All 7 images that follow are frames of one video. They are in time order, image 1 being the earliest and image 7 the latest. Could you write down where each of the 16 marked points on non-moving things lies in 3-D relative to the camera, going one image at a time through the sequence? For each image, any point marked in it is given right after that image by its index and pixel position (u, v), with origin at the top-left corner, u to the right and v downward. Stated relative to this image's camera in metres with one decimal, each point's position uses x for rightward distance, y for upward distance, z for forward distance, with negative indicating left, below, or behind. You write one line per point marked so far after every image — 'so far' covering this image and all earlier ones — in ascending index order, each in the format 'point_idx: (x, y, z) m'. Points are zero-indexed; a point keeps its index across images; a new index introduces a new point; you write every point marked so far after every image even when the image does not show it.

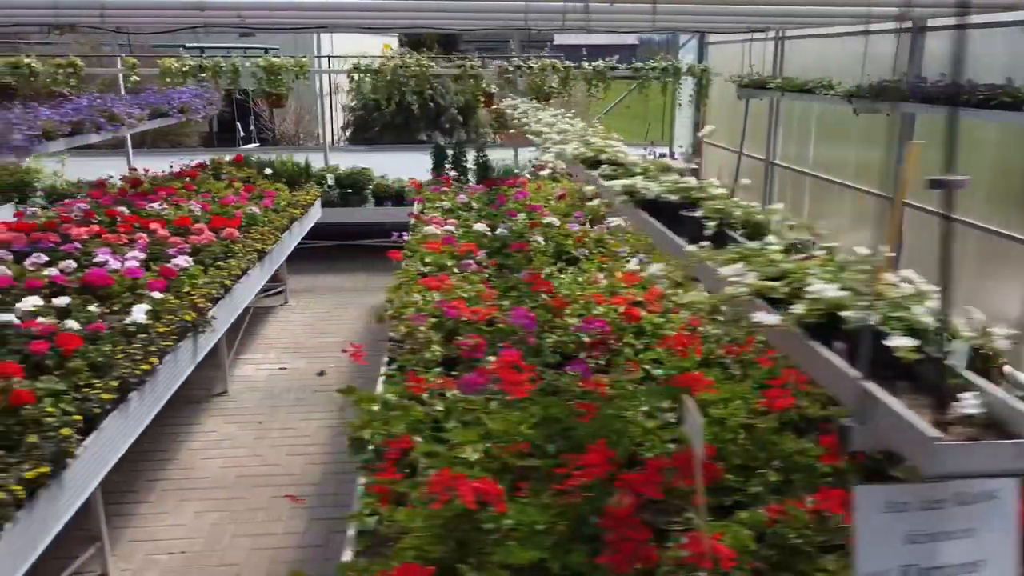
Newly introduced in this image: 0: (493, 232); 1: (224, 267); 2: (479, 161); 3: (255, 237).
0: (-0.1, +0.3, +4.3) m
1: (-1.5, +0.1, +4.0) m
2: (-0.3, +1.2, +7.5) m
3: (-1.5, +0.3, +4.6) m
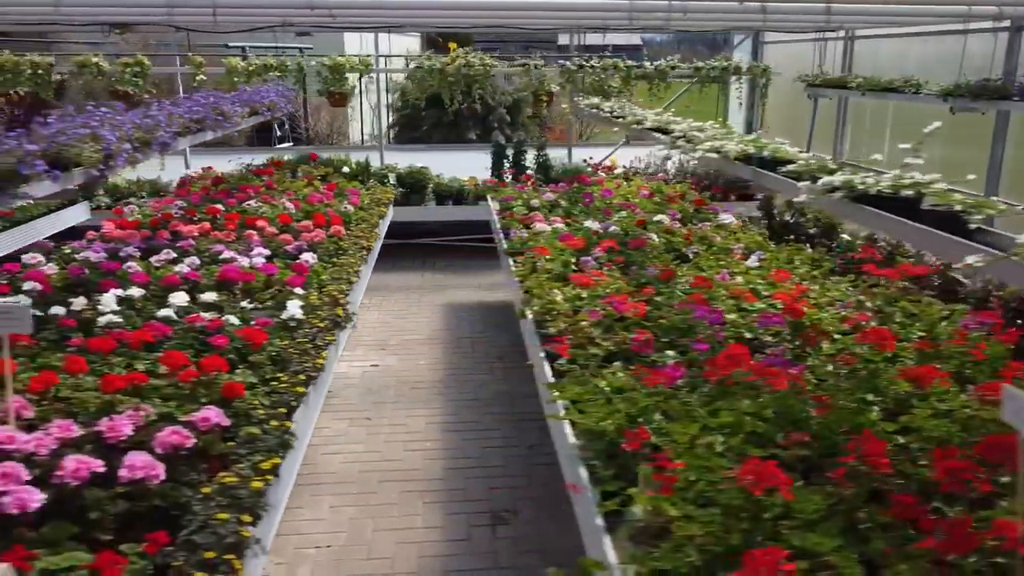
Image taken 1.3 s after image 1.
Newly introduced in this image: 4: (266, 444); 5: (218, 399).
0: (+0.5, +0.3, +4.3) m
1: (-0.9, +0.1, +4.0) m
2: (+0.3, +1.3, +7.5) m
3: (-0.9, +0.3, +4.6) m
4: (-0.7, -0.4, +2.1) m
5: (-0.9, -0.3, +2.2) m
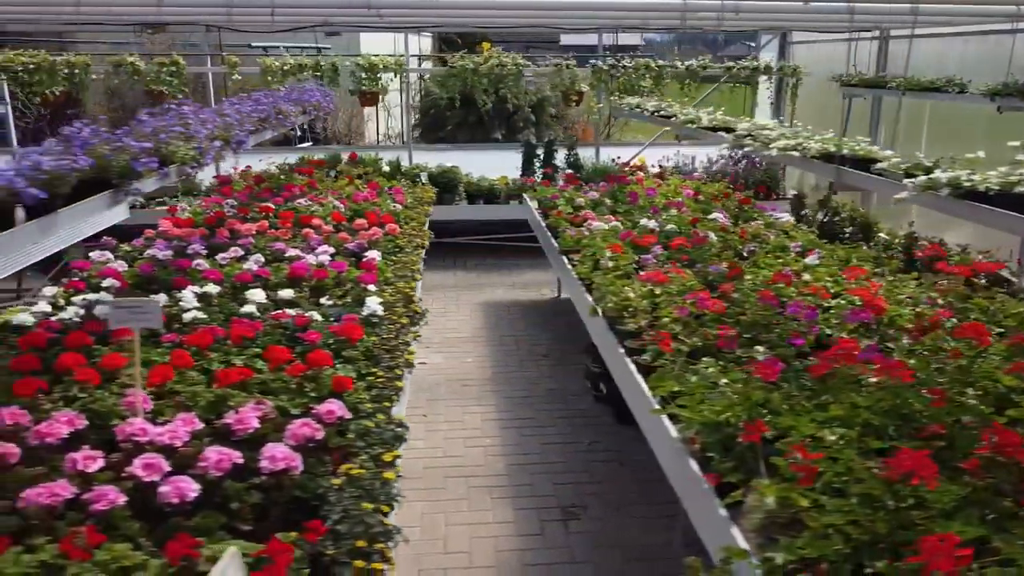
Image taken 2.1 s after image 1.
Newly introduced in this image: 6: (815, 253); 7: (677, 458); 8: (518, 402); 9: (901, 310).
0: (+0.8, +0.3, +4.3) m
1: (-0.6, +0.2, +4.0) m
2: (+0.6, +1.3, +7.6) m
3: (-0.6, +0.3, +4.7) m
4: (-0.4, -0.4, +2.2) m
5: (-0.6, -0.3, +2.3) m
6: (+1.6, +0.2, +3.9) m
7: (+0.5, -0.5, +2.3) m
8: (0.0, -0.7, +4.6) m
9: (+1.5, -0.1, +3.0) m
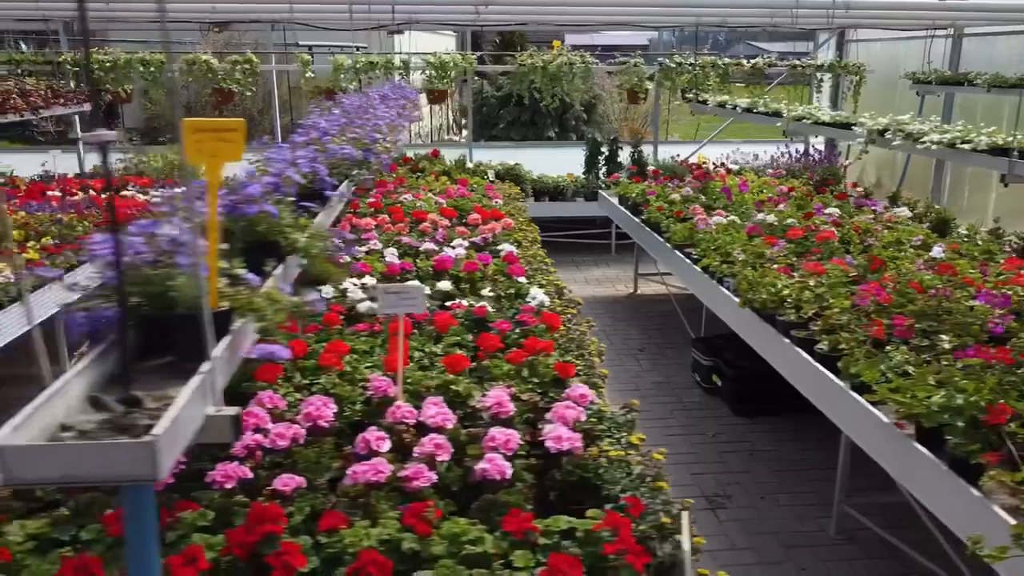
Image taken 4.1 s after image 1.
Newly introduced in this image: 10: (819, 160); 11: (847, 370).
0: (+1.5, +0.4, +4.4) m
1: (+0.1, +0.2, +4.1) m
2: (+1.2, +1.3, +7.6) m
3: (+0.1, +0.4, +4.7) m
4: (+0.3, -0.4, +2.2) m
5: (+0.1, -0.3, +2.3) m
6: (+2.2, +0.2, +4.0) m
7: (+1.2, -0.5, +2.4) m
8: (+0.7, -0.6, +4.6) m
9: (+2.2, 0.0, +3.0) m
10: (+3.1, +1.3, +7.6) m
11: (+1.2, -0.3, +2.7) m
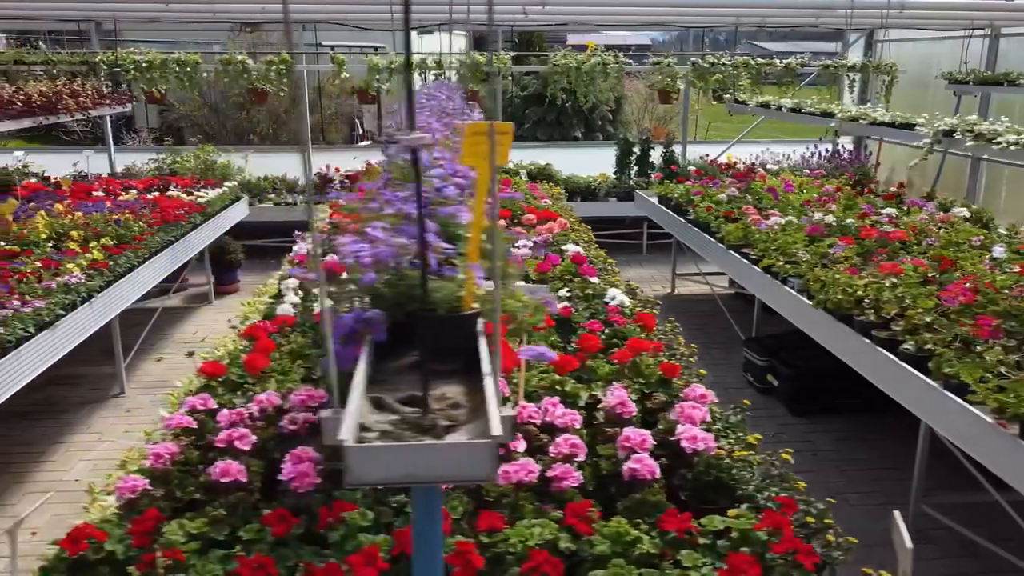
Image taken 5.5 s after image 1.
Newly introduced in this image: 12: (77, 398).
0: (+1.8, +0.4, +4.4) m
1: (+0.4, +0.2, +4.1) m
2: (+1.6, +1.3, +7.6) m
3: (+0.4, +0.4, +4.7) m
4: (+0.6, -0.4, +2.2) m
5: (+0.5, -0.3, +2.3) m
6: (+2.6, +0.2, +4.0) m
7: (+1.5, -0.5, +2.4) m
8: (+1.0, -0.6, +4.6) m
9: (+2.5, 0.0, +3.0) m
10: (+3.4, +1.3, +7.7) m
11: (+1.5, -0.3, +2.7) m
12: (-2.6, -0.7, +4.6) m
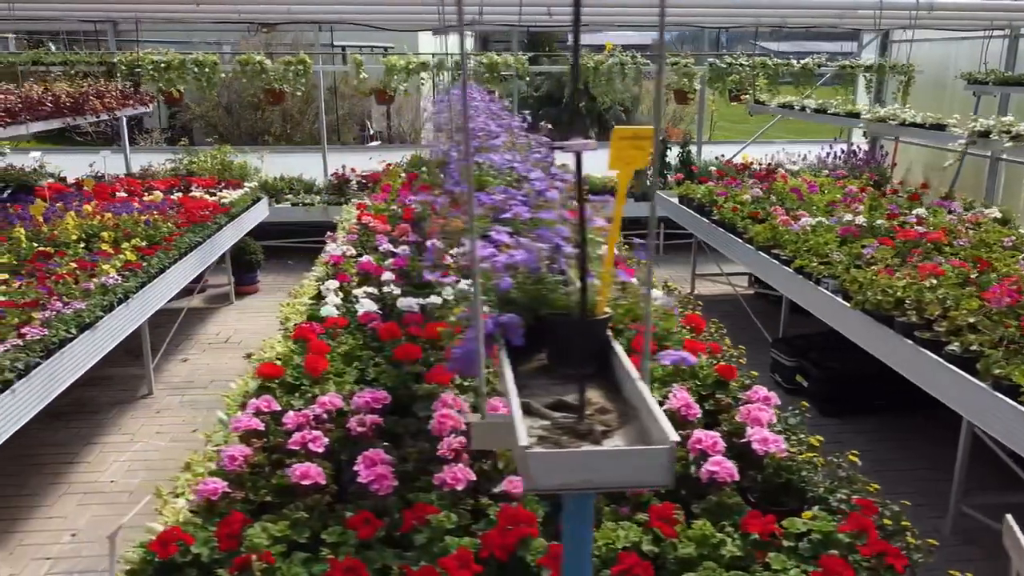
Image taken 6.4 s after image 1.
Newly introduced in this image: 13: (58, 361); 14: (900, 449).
0: (+2.0, +0.4, +4.4) m
1: (+0.6, +0.2, +4.1) m
2: (+1.7, +1.3, +7.6) m
3: (+0.6, +0.4, +4.7) m
4: (+0.8, -0.4, +2.2) m
5: (+0.6, -0.3, +2.3) m
6: (+2.7, +0.2, +4.0) m
7: (+1.7, -0.5, +2.4) m
8: (+1.2, -0.7, +4.6) m
9: (+2.7, -0.1, +3.0) m
10: (+3.6, +1.3, +7.7) m
11: (+1.7, -0.3, +2.7) m
12: (-2.4, -0.7, +4.6) m
13: (-1.8, -0.3, +3.0) m
14: (+2.0, -0.8, +3.9) m
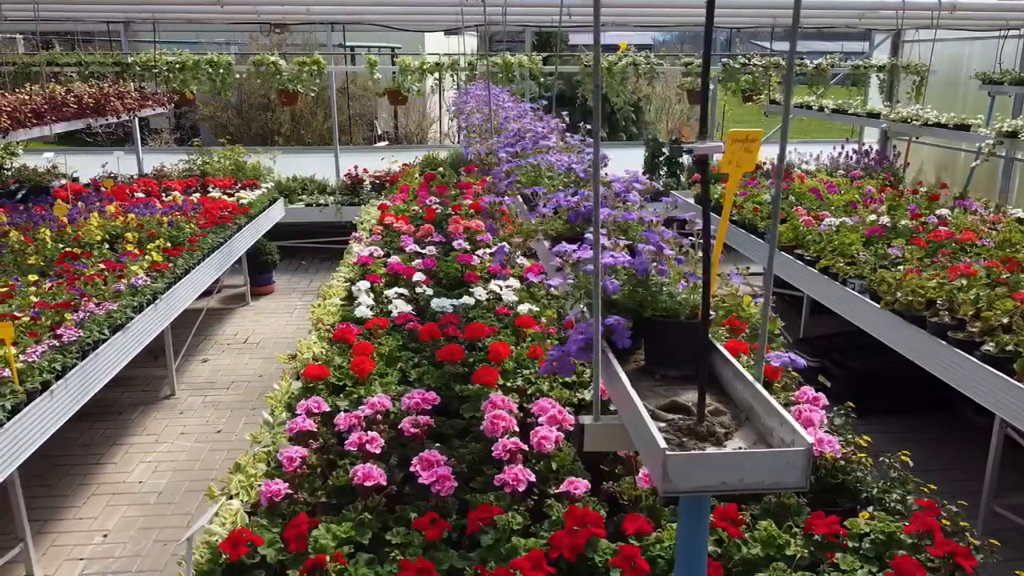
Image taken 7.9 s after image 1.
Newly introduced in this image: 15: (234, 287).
0: (+2.2, +0.4, +4.4) m
1: (+0.7, +0.2, +4.1) m
2: (+1.9, +1.3, +7.6) m
3: (+0.7, +0.4, +4.7) m
4: (+0.9, -0.4, +2.2) m
5: (+0.8, -0.3, +2.3) m
6: (+2.9, +0.2, +4.0) m
7: (+1.8, -0.5, +2.4) m
8: (+1.3, -0.7, +4.6) m
9: (+2.8, -0.1, +3.0) m
10: (+3.7, +1.3, +7.7) m
11: (+1.8, -0.3, +2.7) m
12: (-2.3, -0.7, +4.6) m
13: (-1.6, -0.3, +3.0) m
14: (+2.1, -0.8, +3.9) m
15: (-2.4, 0.0, +6.5) m
